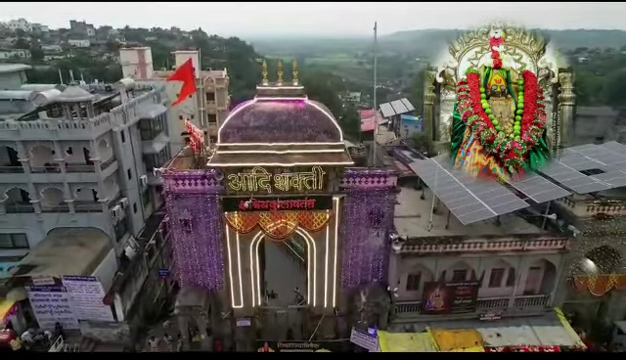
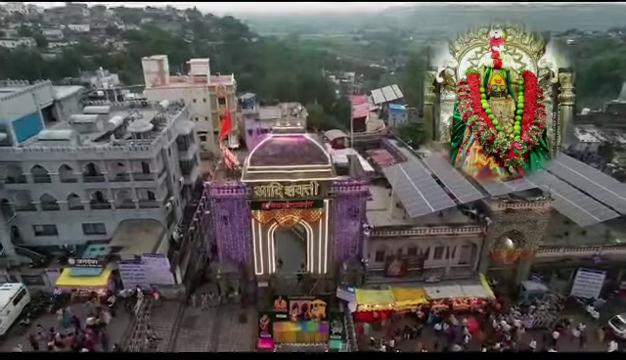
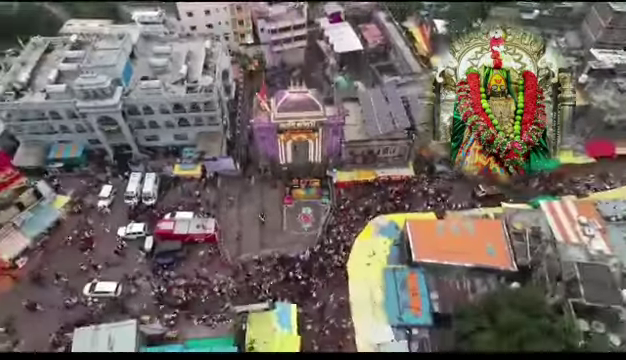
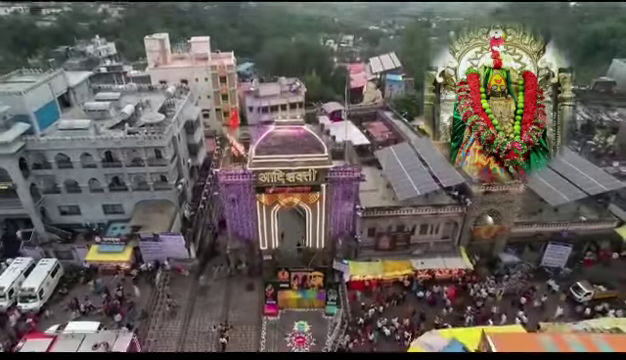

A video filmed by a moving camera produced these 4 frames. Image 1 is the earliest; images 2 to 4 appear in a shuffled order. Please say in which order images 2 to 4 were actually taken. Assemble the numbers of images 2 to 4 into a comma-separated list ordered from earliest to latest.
2, 4, 3
